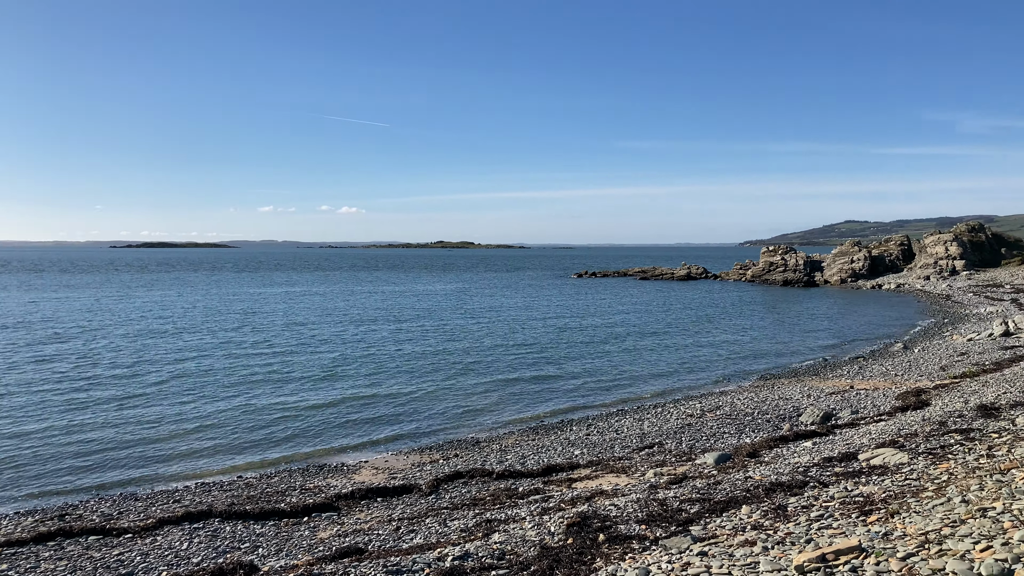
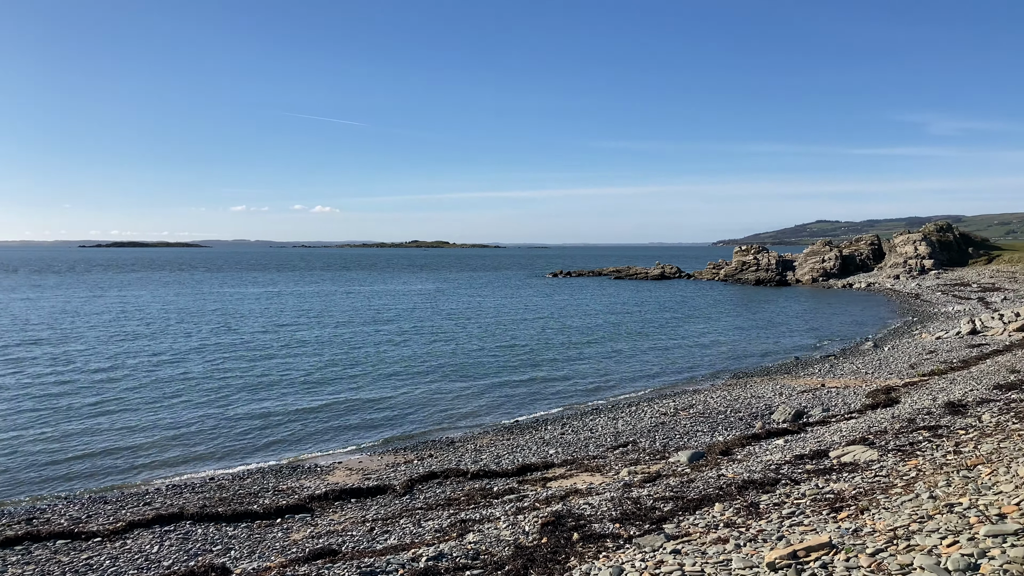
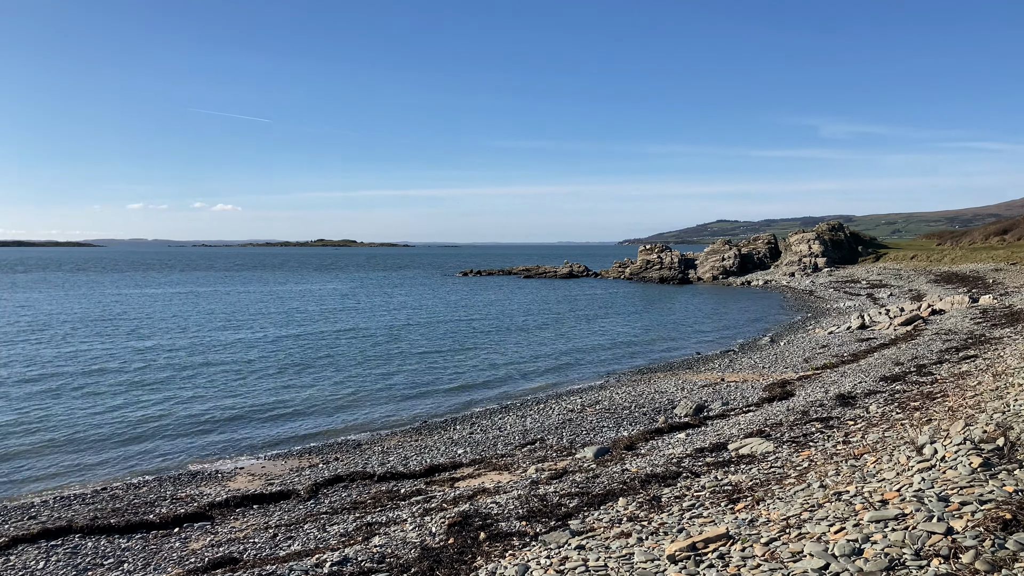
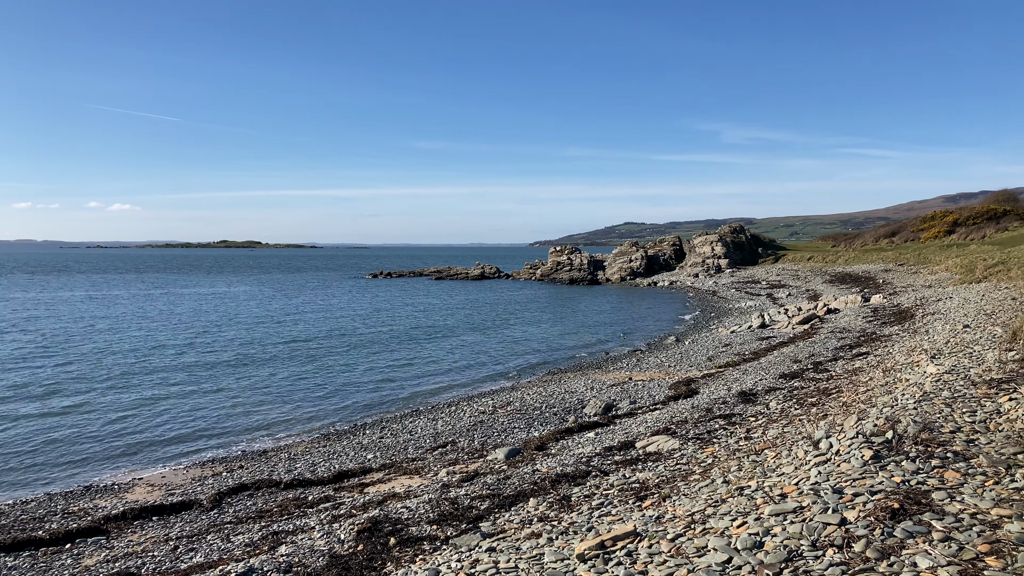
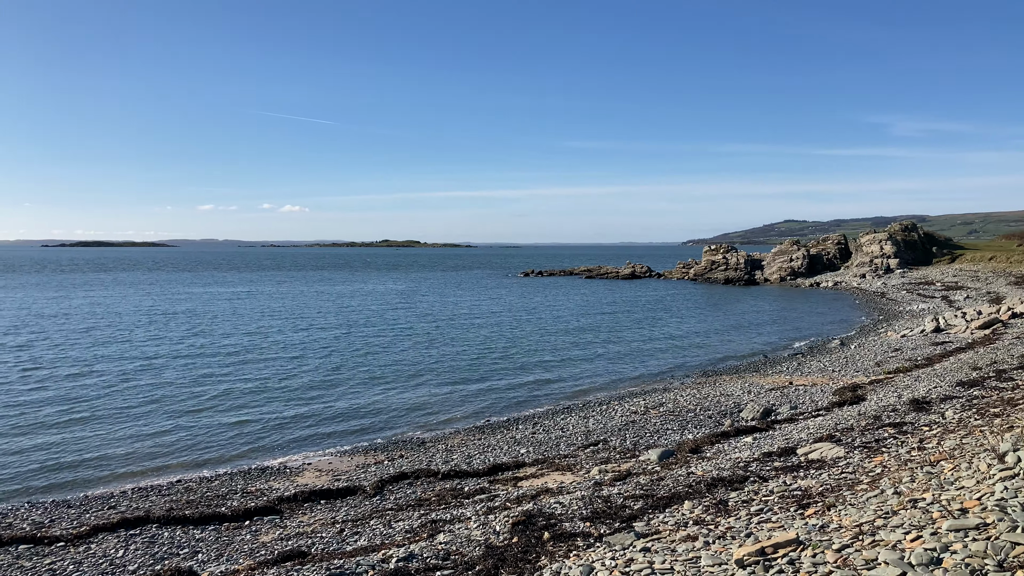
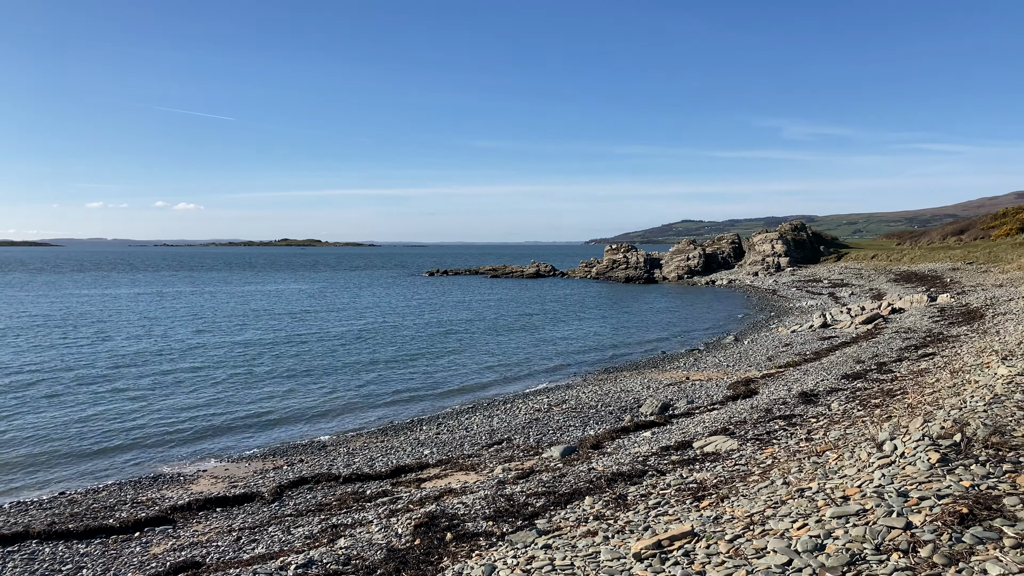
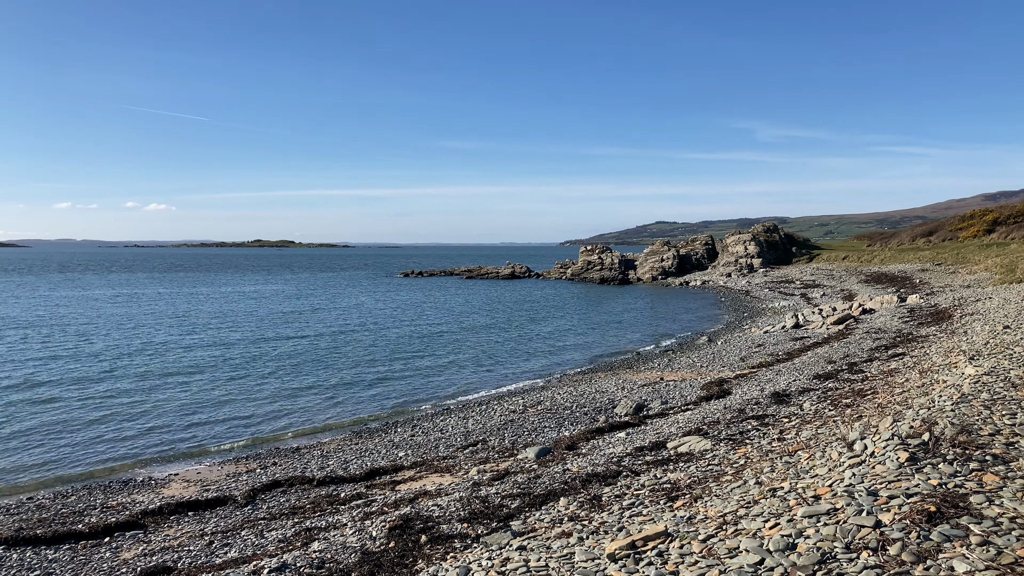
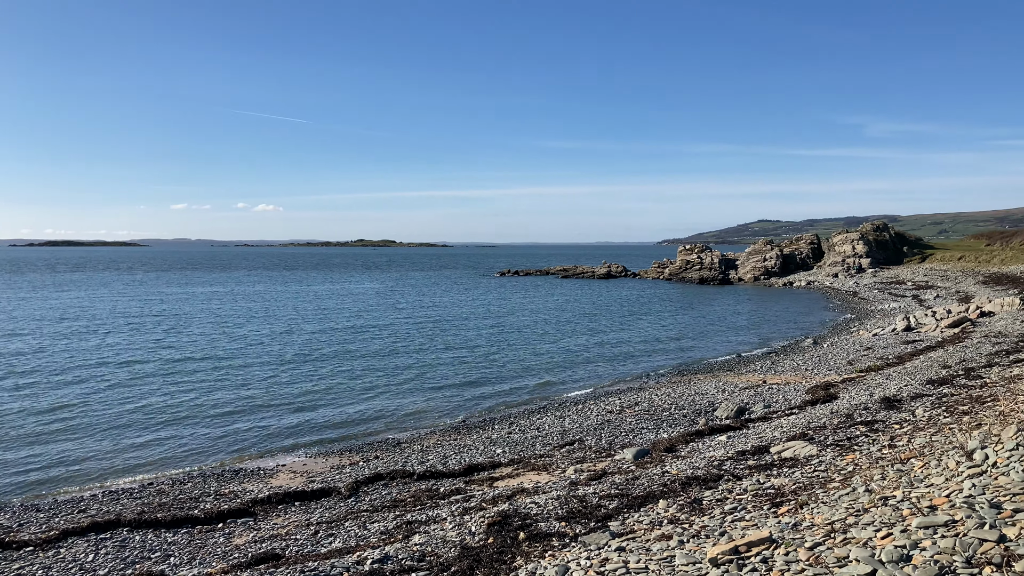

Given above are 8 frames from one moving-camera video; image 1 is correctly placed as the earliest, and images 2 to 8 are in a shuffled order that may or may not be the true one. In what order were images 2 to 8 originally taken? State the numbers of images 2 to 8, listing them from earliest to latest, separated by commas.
2, 5, 8, 3, 6, 7, 4
